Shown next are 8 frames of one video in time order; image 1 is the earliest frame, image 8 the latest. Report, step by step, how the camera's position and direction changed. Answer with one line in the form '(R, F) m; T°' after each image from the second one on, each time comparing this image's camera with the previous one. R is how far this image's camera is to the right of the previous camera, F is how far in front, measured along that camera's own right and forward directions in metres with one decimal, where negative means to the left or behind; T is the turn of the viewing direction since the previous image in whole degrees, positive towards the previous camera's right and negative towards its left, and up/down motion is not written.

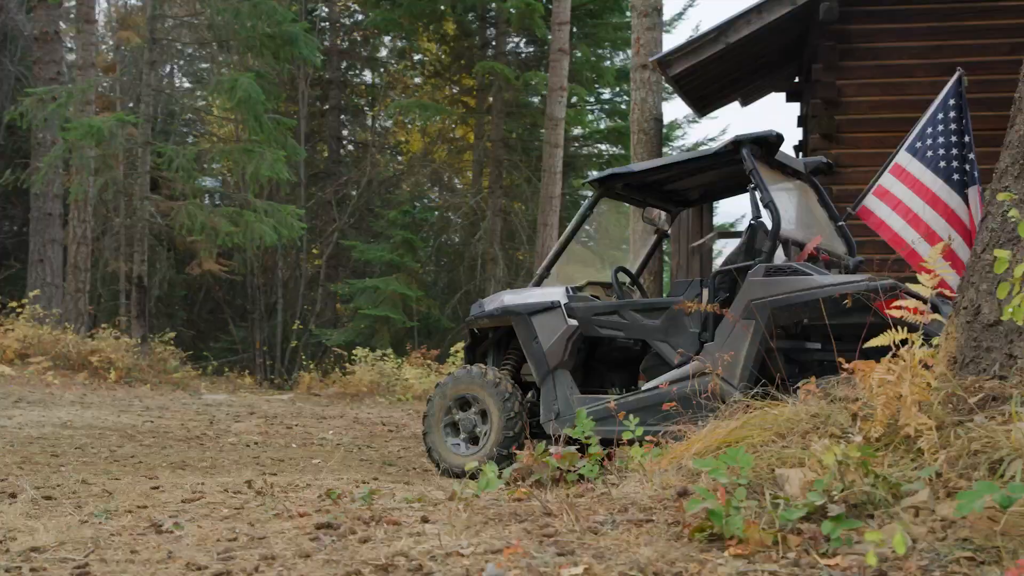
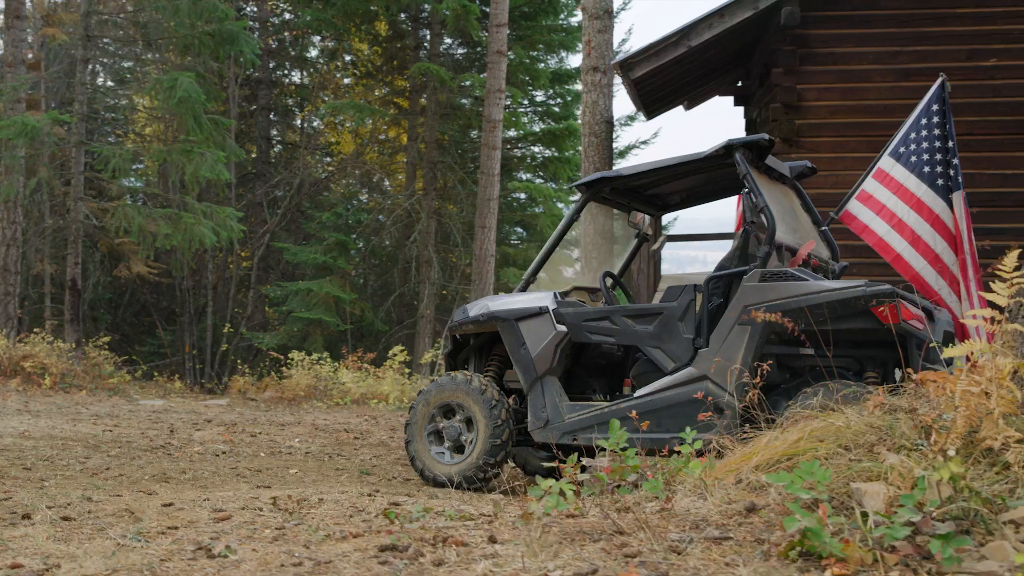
(-0.3, +0.1) m; +4°
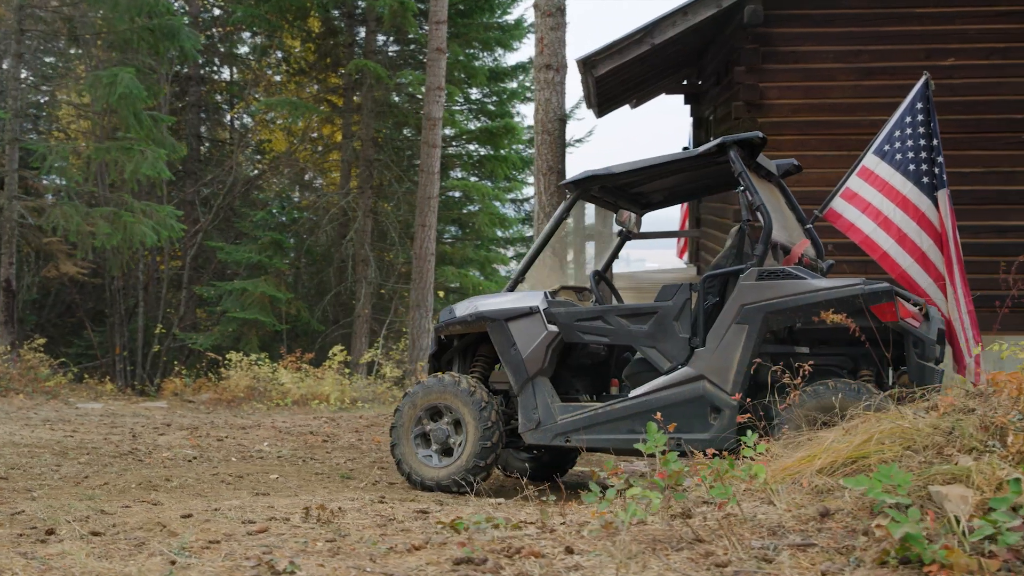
(-0.3, +0.1) m; +3°
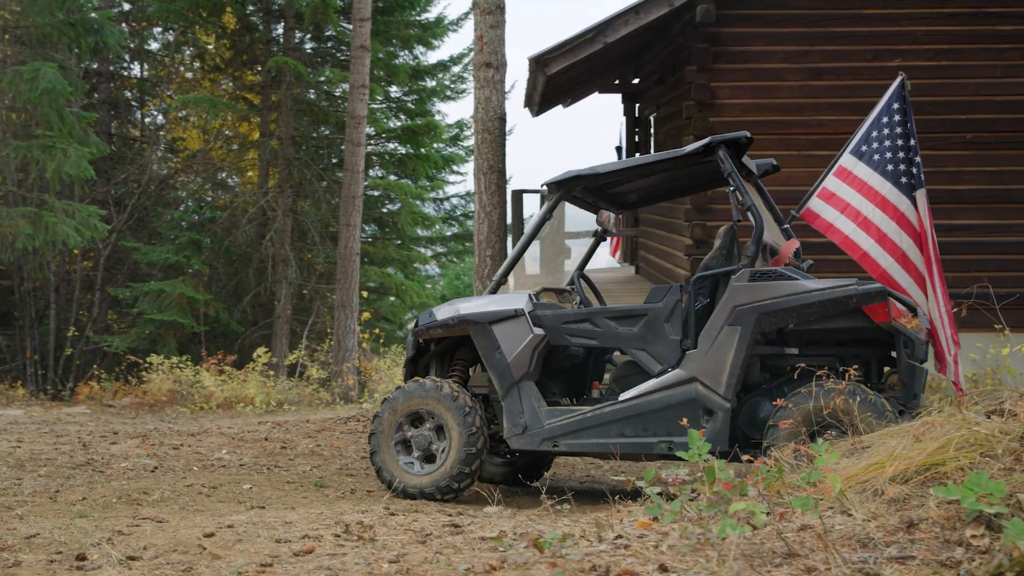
(-0.4, +0.1) m; +4°
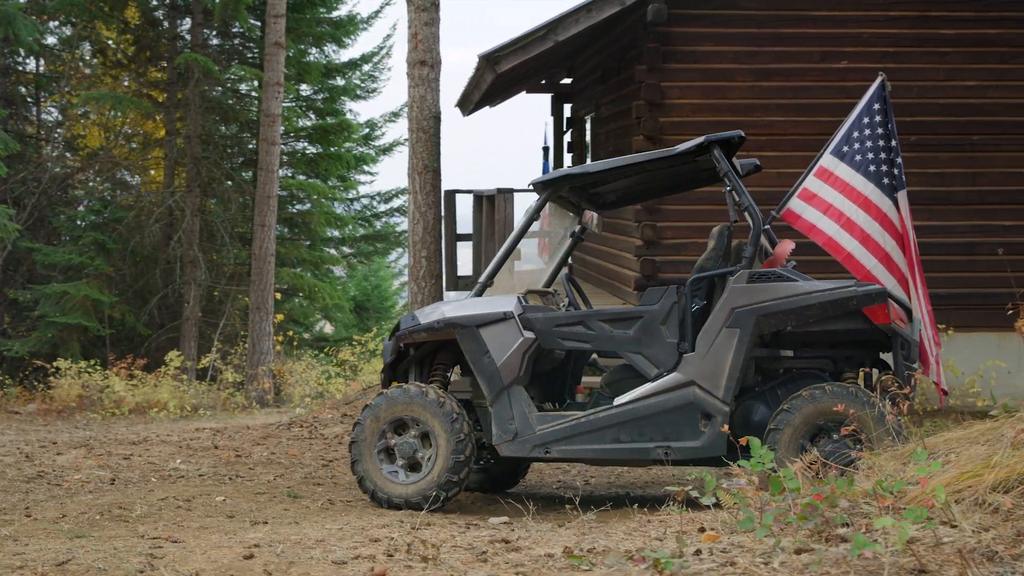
(-0.4, +0.2) m; +5°
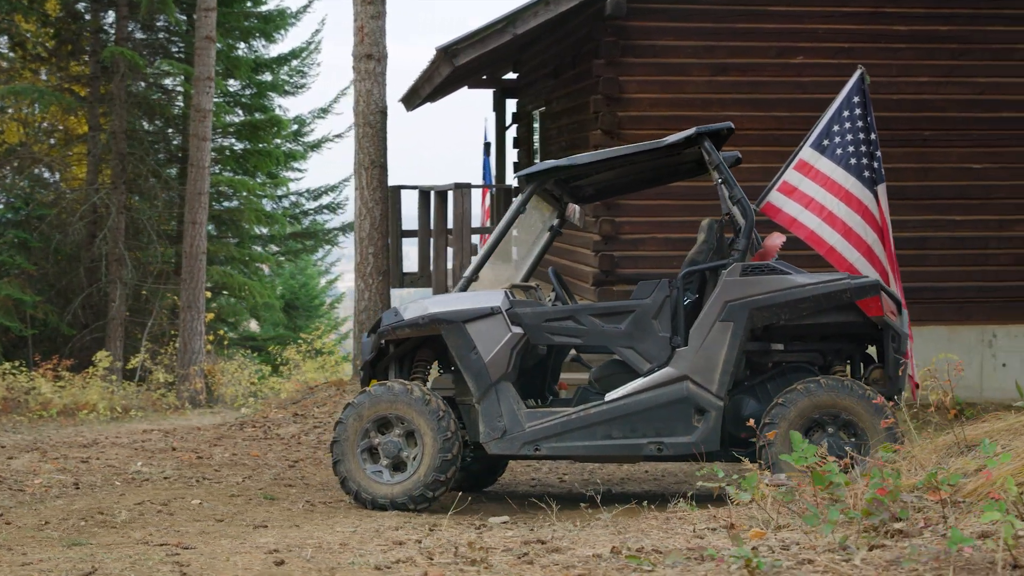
(-0.3, +0.1) m; +4°
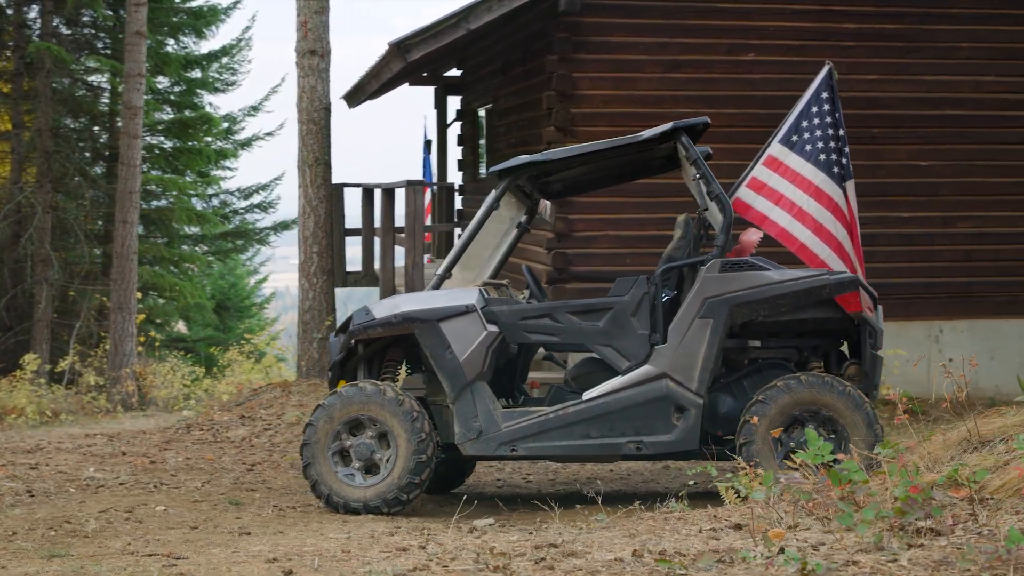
(-0.2, +0.1) m; +3°
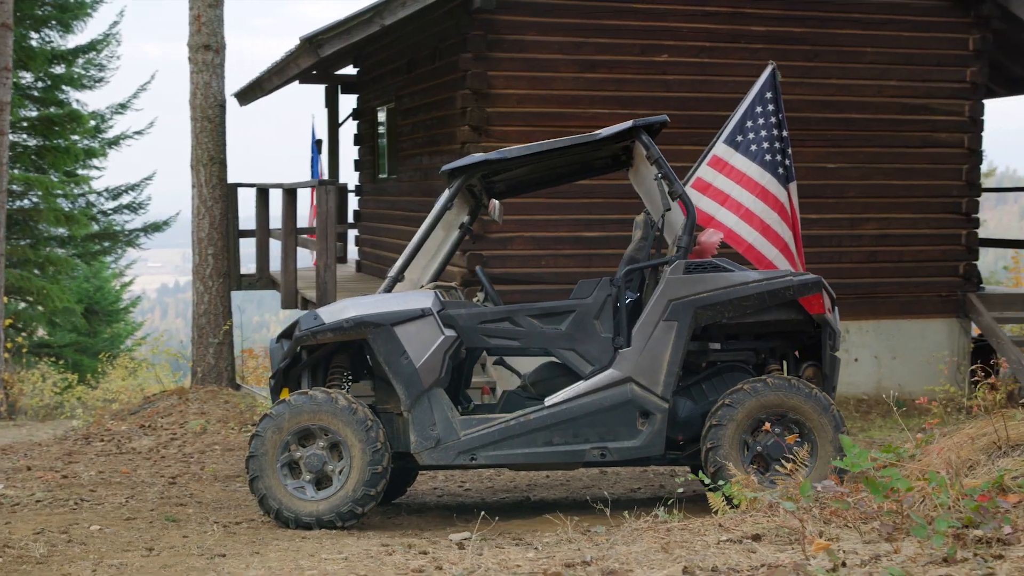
(-0.4, +0.2) m; +6°
